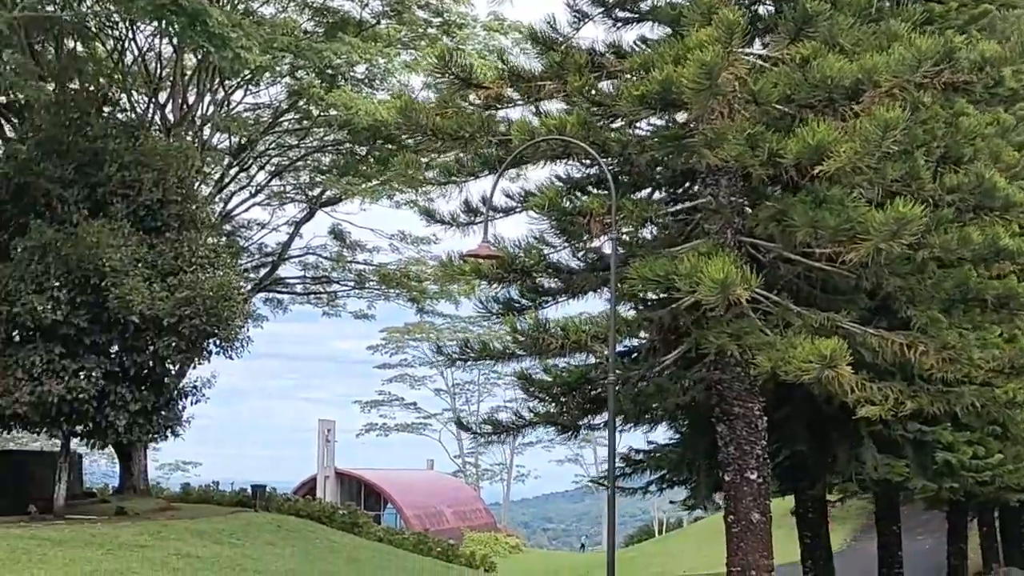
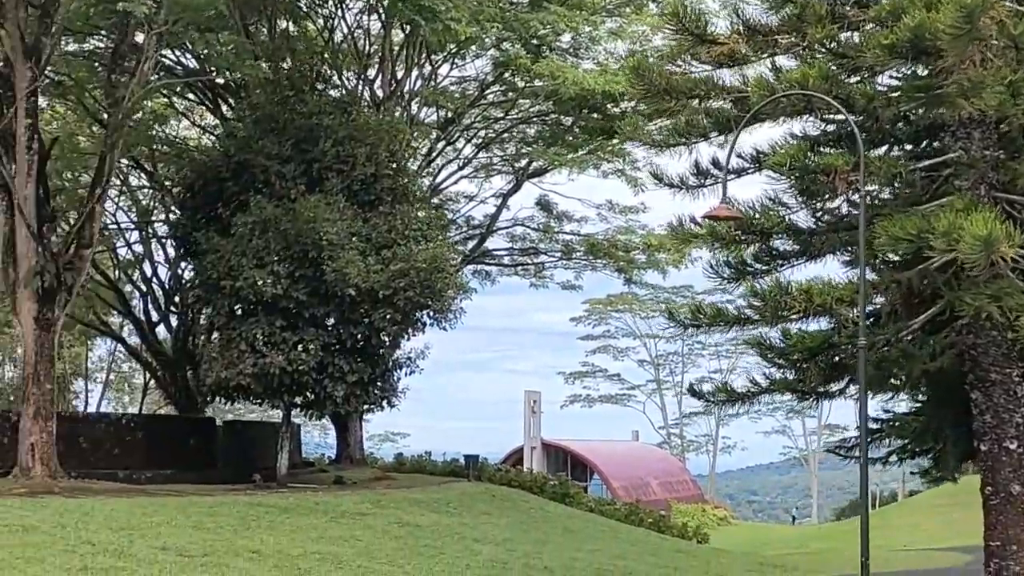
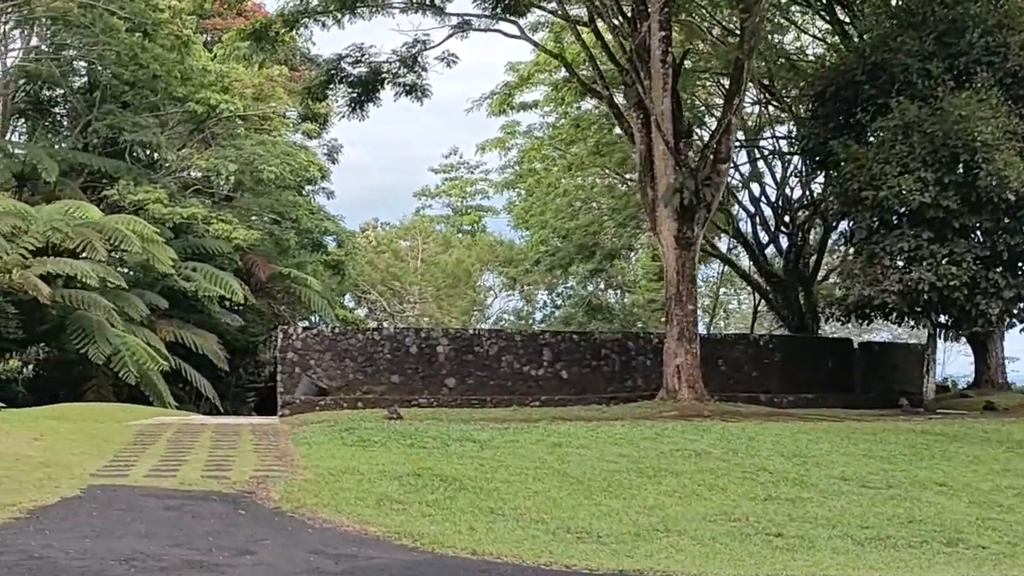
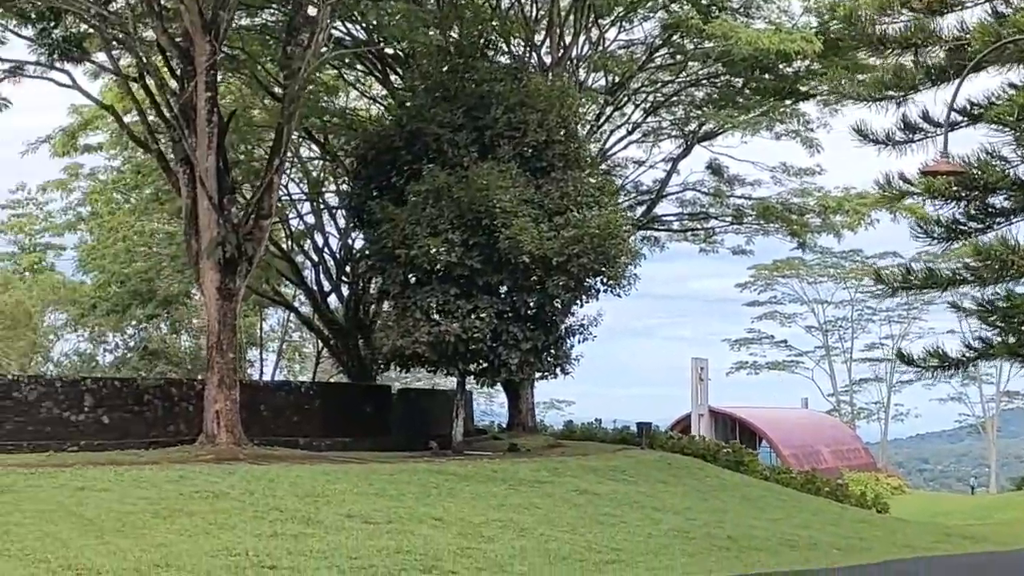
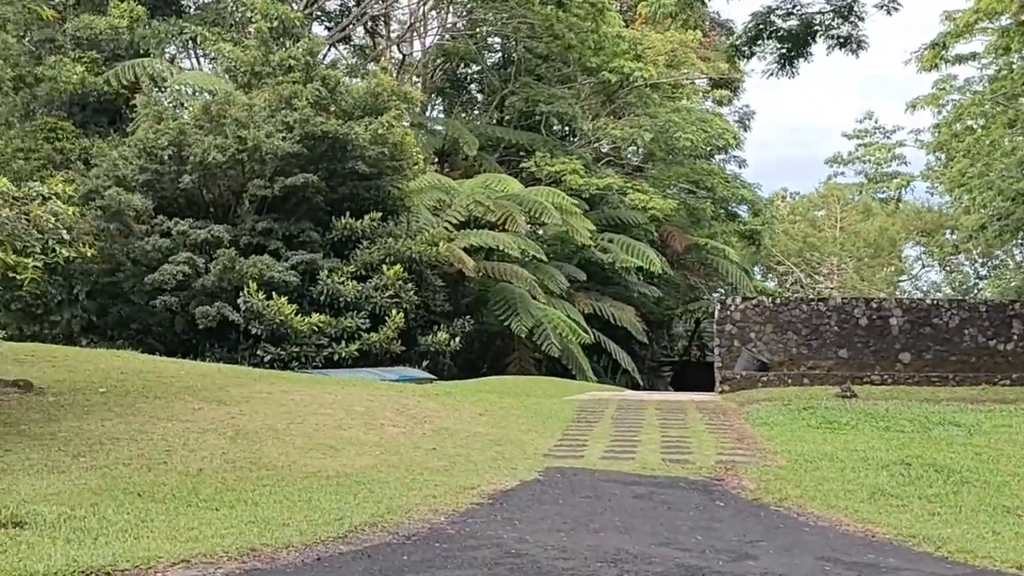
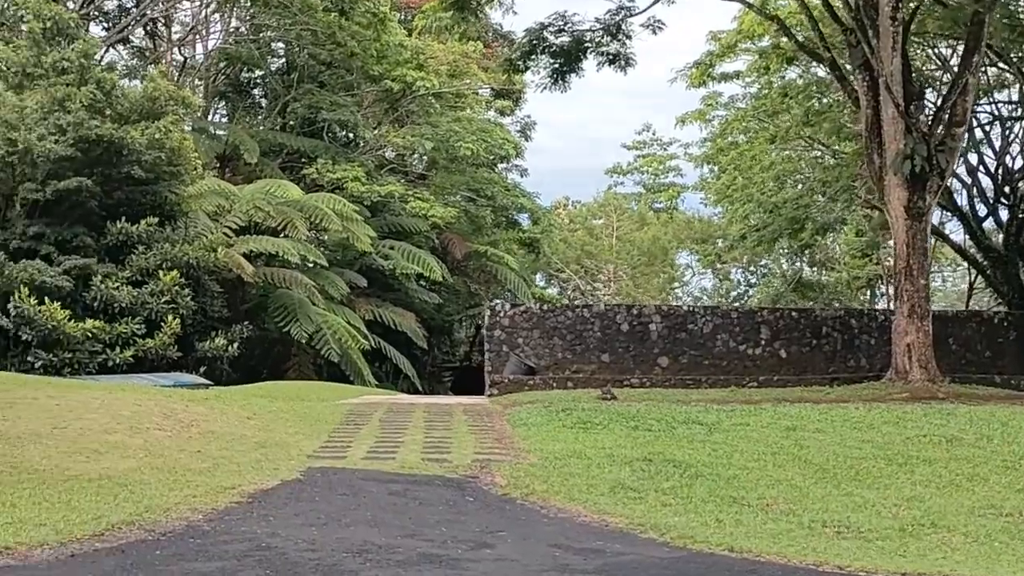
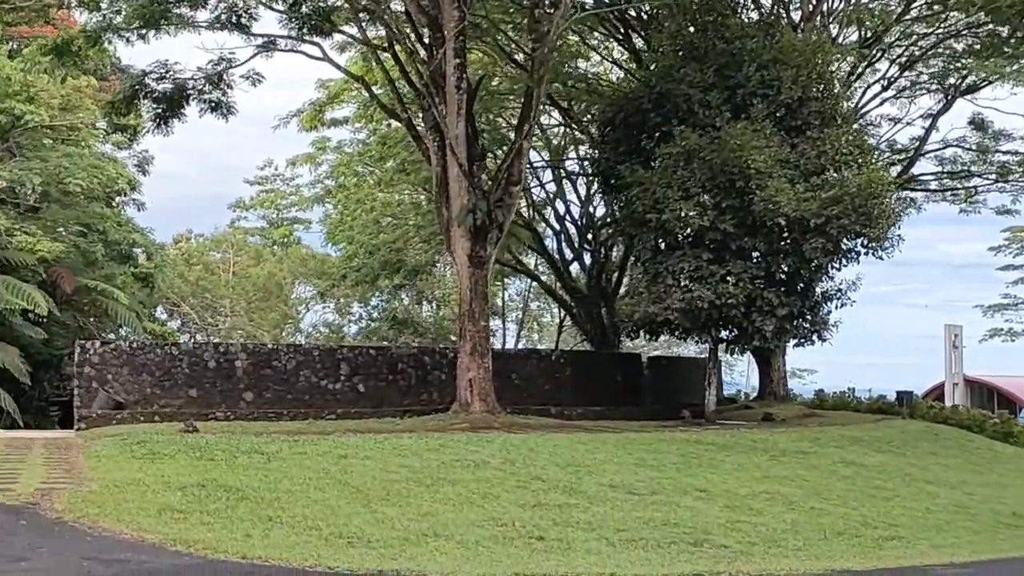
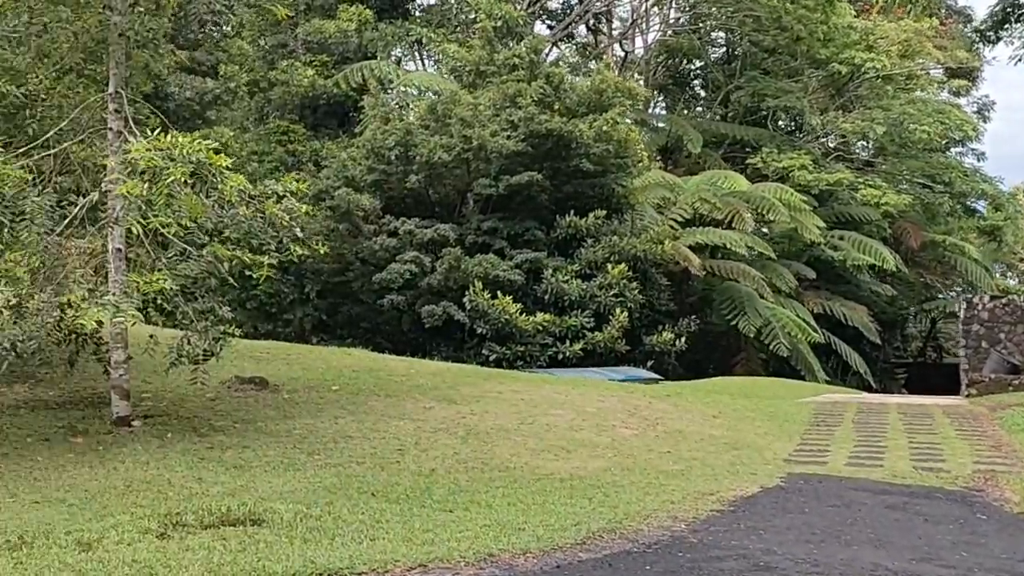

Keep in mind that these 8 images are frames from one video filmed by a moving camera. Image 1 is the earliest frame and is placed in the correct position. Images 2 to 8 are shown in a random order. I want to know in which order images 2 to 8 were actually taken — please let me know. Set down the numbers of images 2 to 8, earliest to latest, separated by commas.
2, 4, 7, 3, 6, 5, 8
